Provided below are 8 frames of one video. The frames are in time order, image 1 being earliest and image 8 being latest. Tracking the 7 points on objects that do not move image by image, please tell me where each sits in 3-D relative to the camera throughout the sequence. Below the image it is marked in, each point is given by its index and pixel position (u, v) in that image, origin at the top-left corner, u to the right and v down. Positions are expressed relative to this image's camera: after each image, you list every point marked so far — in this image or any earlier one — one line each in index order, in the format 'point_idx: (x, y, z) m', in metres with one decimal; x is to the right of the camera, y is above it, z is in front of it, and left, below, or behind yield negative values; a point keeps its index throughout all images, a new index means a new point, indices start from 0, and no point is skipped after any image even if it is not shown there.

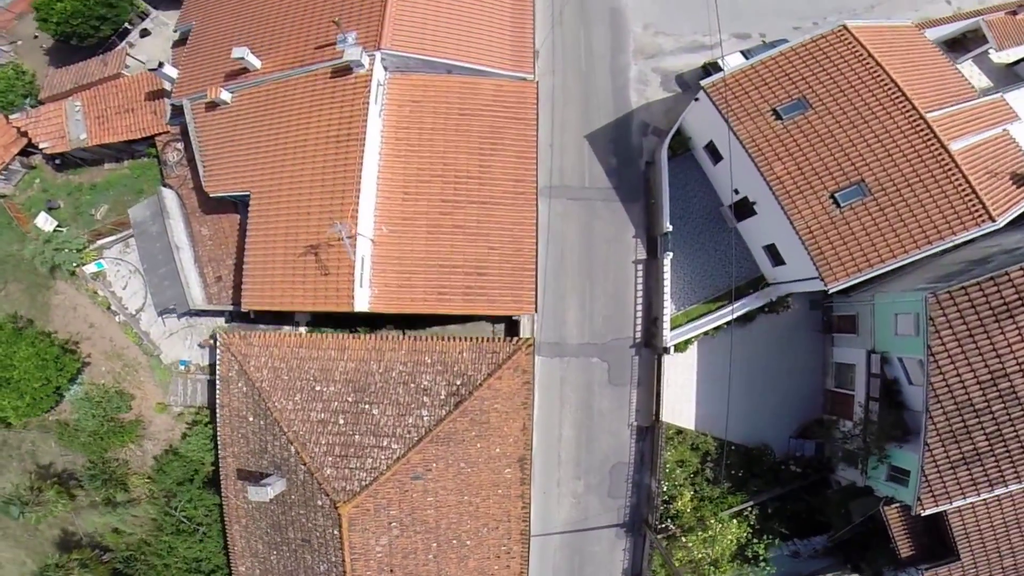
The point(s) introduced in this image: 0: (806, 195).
0: (+9.8, +2.8, +18.3) m
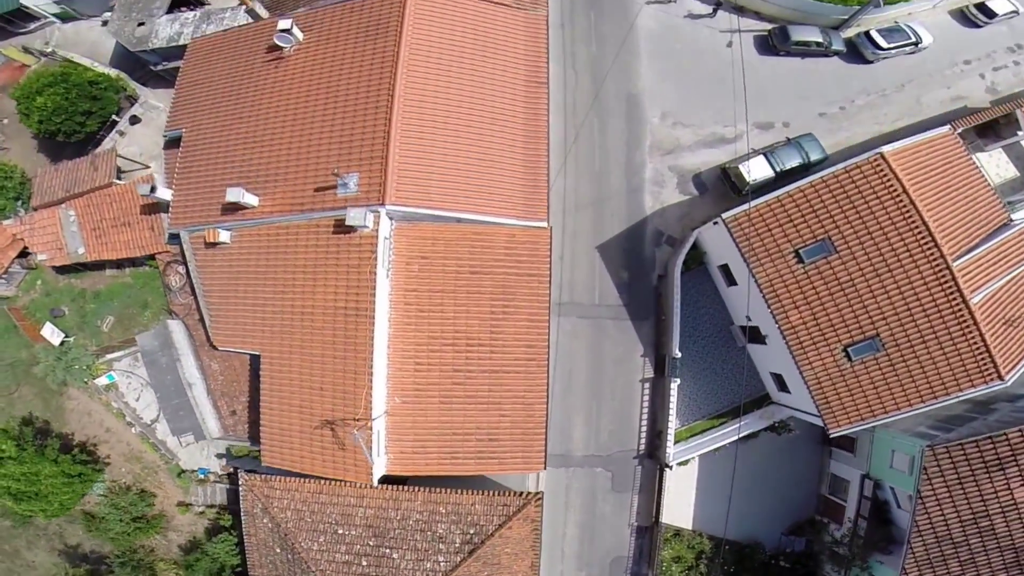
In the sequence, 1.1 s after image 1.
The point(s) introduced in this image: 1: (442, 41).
0: (+10.2, -2.0, +18.3) m
1: (-2.4, +8.0, +18.0) m
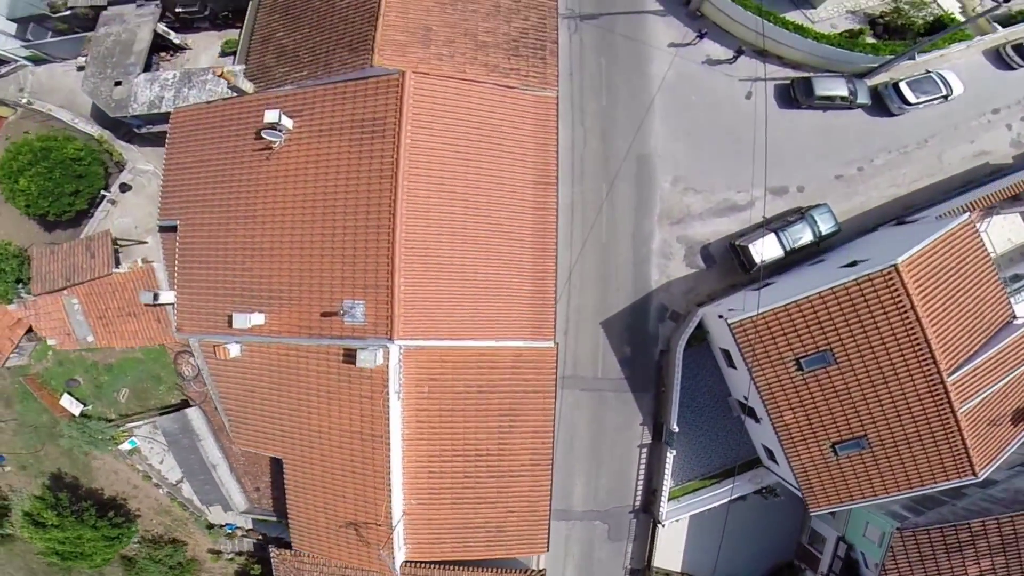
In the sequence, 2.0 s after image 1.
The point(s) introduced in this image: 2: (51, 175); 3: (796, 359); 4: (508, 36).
0: (+10.4, -5.4, +19.3) m
1: (-2.2, +4.4, +17.1) m
2: (-16.5, +3.9, +19.7) m
3: (+9.4, -2.2, +18.4) m
4: (-0.1, +8.4, +18.6) m
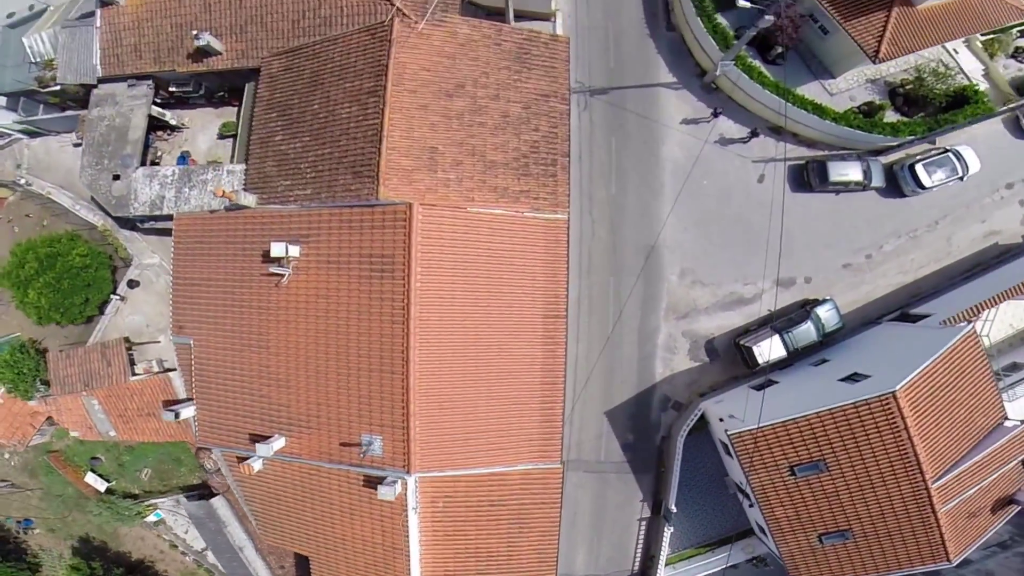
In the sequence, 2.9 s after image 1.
0: (+10.7, -9.2, +20.5) m
1: (-1.9, +0.2, +17.1) m
2: (-16.1, +0.1, +19.7) m
3: (+9.7, -6.1, +19.2) m
4: (+0.2, +4.4, +18.1) m
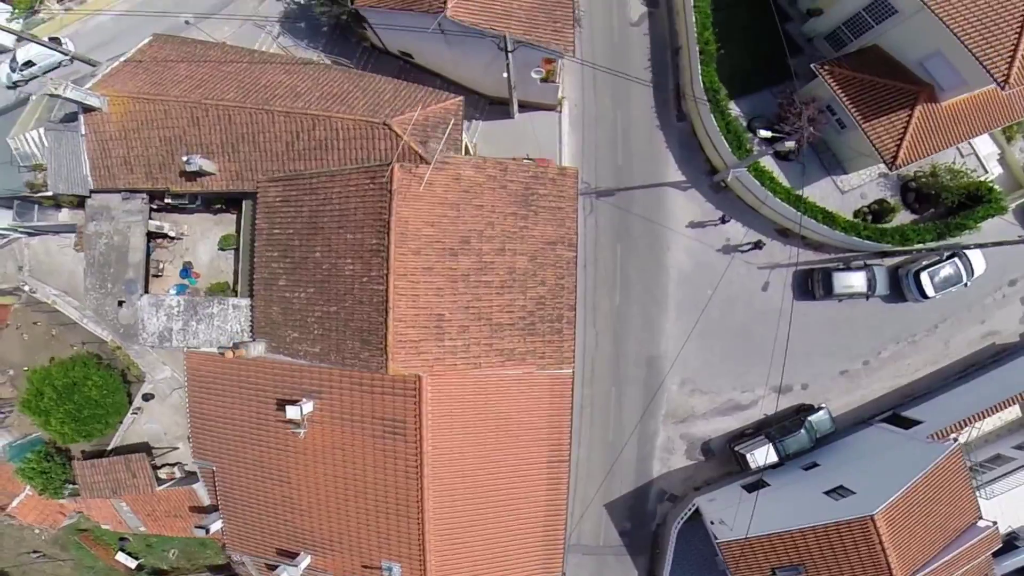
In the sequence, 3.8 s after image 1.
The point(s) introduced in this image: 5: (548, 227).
0: (+10.9, -13.6, +22.7) m
1: (-1.7, -4.9, +17.8) m
2: (-15.9, -4.7, +20.3) m
3: (+10.0, -10.8, +20.9) m
4: (+0.4, -0.7, +18.1) m
5: (+1.2, +1.8, +18.9) m
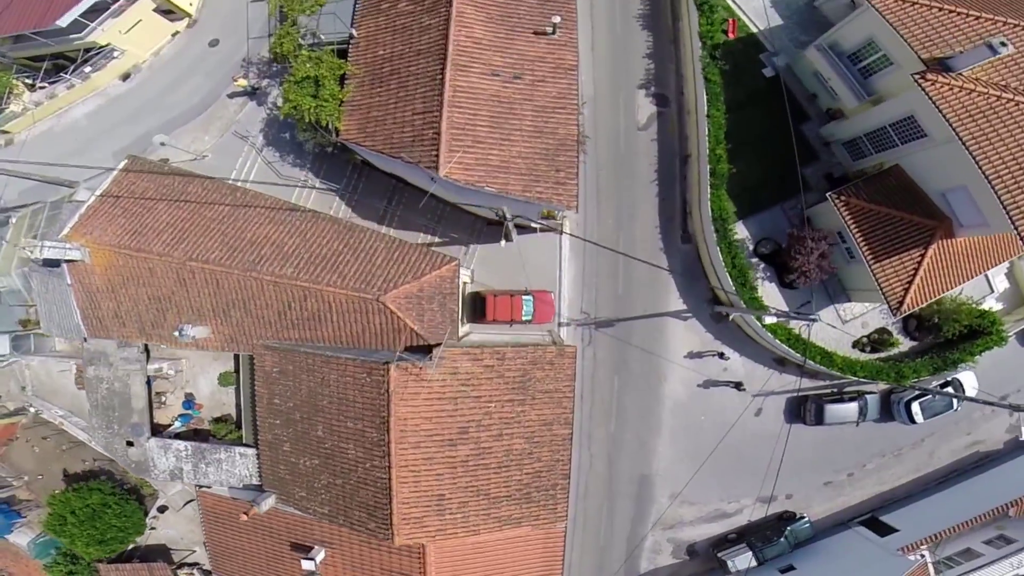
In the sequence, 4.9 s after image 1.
0: (+10.8, -18.6, +25.4) m
1: (-1.8, -10.9, +19.1) m
2: (-16.1, -10.2, +21.6) m
3: (+9.8, -16.2, +23.2) m
4: (+0.3, -6.6, +18.7) m
5: (+1.1, -4.1, +19.1) m
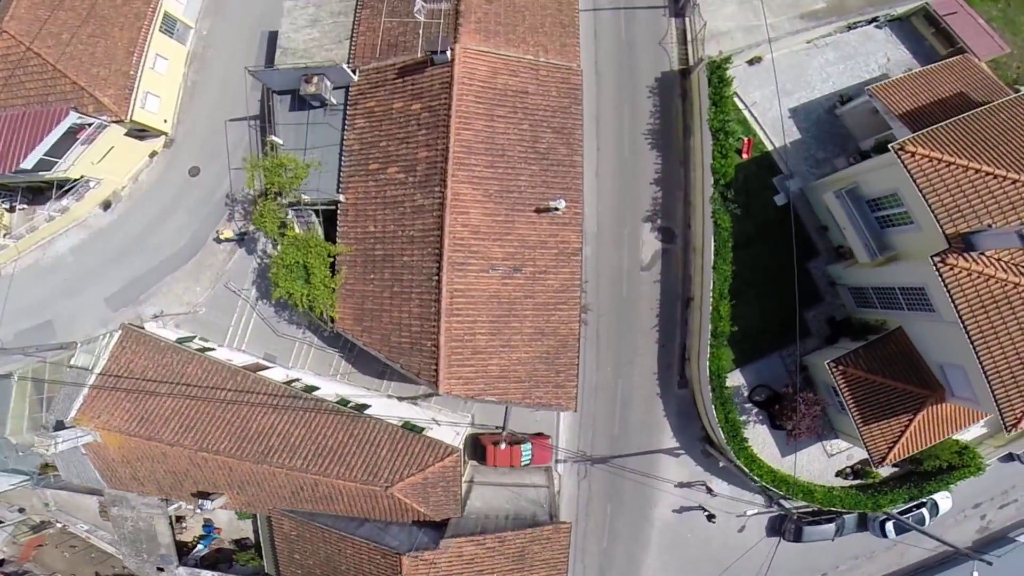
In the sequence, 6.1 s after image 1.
0: (+10.8, -23.7, +29.4) m
1: (-1.8, -17.3, +21.8) m
2: (-16.1, -16.2, +24.1) m
3: (+9.8, -21.7, +26.8) m
4: (+0.2, -13.2, +20.6) m
5: (+1.1, -10.6, +20.5) m
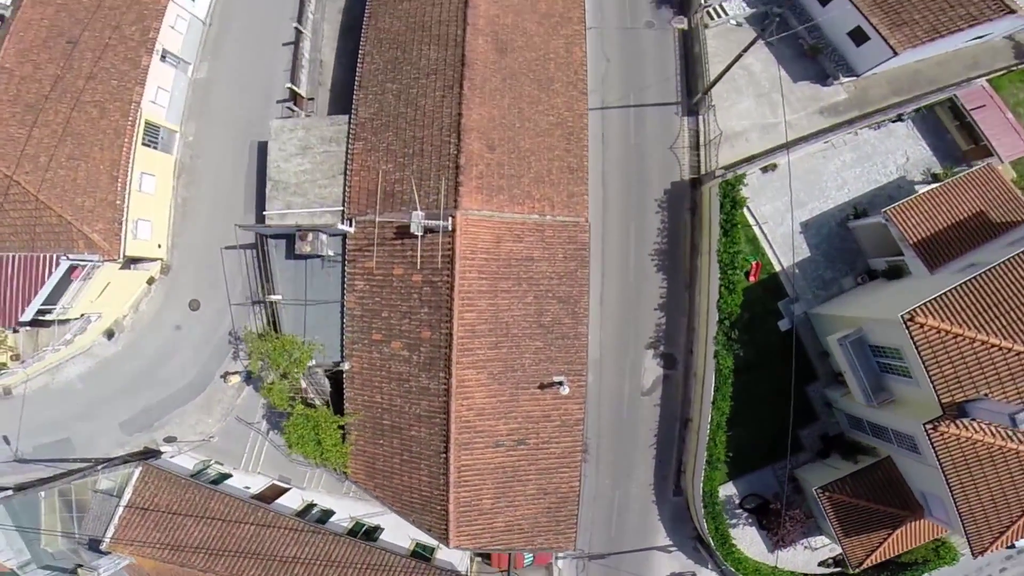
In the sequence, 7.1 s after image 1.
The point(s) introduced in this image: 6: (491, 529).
0: (+11.0, -27.5, +33.9) m
1: (-1.6, -22.5, +25.2) m
2: (-15.9, -21.1, +27.3) m
3: (+10.0, -26.0, +31.0) m
4: (+0.4, -18.6, +23.4) m
5: (+1.3, -16.1, +22.9) m
6: (-0.8, -8.7, +19.4) m
